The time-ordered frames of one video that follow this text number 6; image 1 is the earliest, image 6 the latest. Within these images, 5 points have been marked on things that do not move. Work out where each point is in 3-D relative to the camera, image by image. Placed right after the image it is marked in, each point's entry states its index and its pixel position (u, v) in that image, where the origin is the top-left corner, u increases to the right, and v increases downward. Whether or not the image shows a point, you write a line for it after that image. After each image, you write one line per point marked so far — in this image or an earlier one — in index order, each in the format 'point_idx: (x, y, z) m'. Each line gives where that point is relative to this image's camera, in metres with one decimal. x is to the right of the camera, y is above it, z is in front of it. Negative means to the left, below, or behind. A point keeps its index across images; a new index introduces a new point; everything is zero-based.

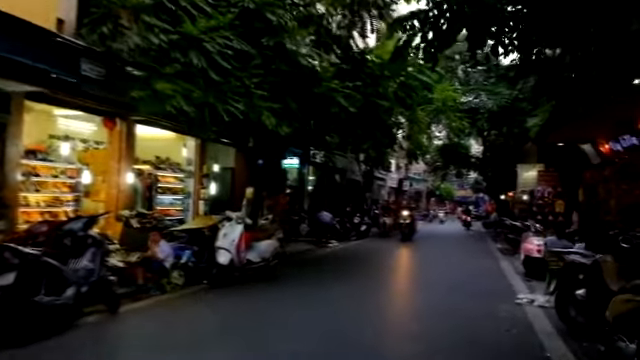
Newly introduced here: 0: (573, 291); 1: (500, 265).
0: (+2.9, -1.3, +6.2) m
1: (+4.6, -2.2, +13.5) m
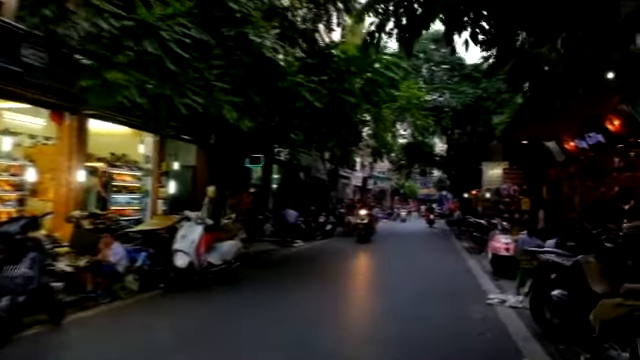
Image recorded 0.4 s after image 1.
0: (+2.6, -1.3, +6.0) m
1: (+3.7, -2.1, +13.3) m
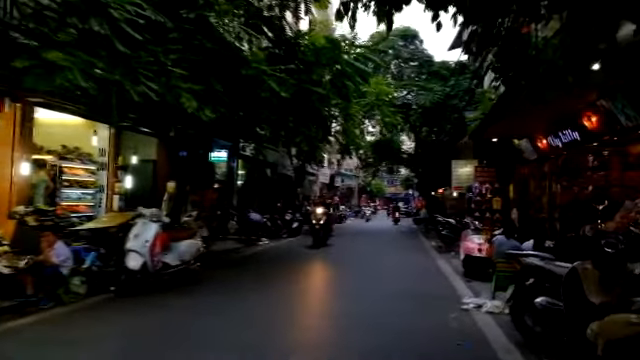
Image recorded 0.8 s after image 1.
0: (+2.2, -1.2, +5.6) m
1: (+2.9, -2.1, +13.0) m
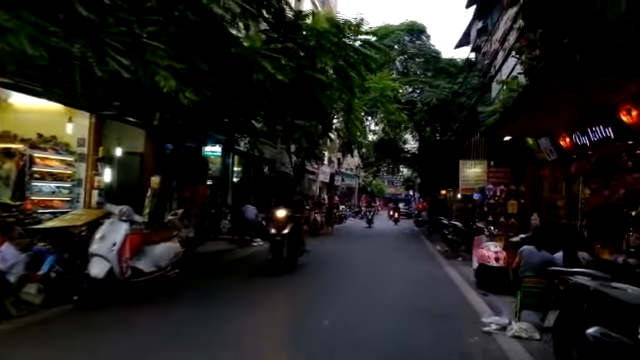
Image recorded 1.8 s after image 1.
0: (+2.1, -1.2, +4.5) m
1: (+2.8, -2.1, +11.9) m
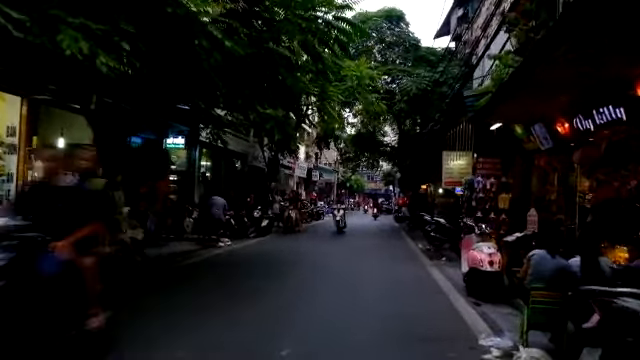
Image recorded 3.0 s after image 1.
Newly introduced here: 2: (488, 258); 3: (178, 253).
0: (+1.8, -1.1, +3.2) m
1: (+2.2, -1.9, +10.6) m
2: (+2.5, -1.2, +7.9) m
3: (-3.5, -1.8, +13.2) m
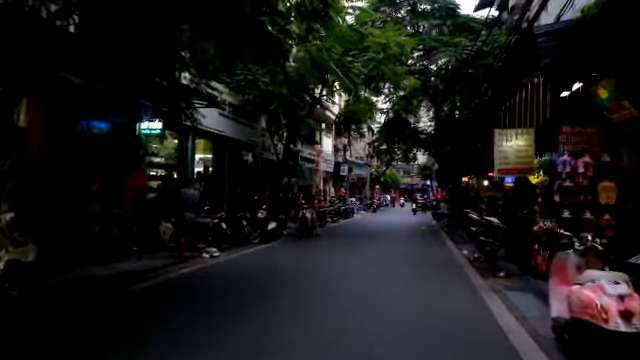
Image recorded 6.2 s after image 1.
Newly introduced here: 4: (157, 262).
0: (+1.2, -0.9, -0.6) m
1: (+2.2, -1.7, +6.9) m
2: (+2.2, -0.9, +4.1) m
3: (-3.4, -1.7, +9.8) m
4: (-3.3, -1.6, +10.9) m
